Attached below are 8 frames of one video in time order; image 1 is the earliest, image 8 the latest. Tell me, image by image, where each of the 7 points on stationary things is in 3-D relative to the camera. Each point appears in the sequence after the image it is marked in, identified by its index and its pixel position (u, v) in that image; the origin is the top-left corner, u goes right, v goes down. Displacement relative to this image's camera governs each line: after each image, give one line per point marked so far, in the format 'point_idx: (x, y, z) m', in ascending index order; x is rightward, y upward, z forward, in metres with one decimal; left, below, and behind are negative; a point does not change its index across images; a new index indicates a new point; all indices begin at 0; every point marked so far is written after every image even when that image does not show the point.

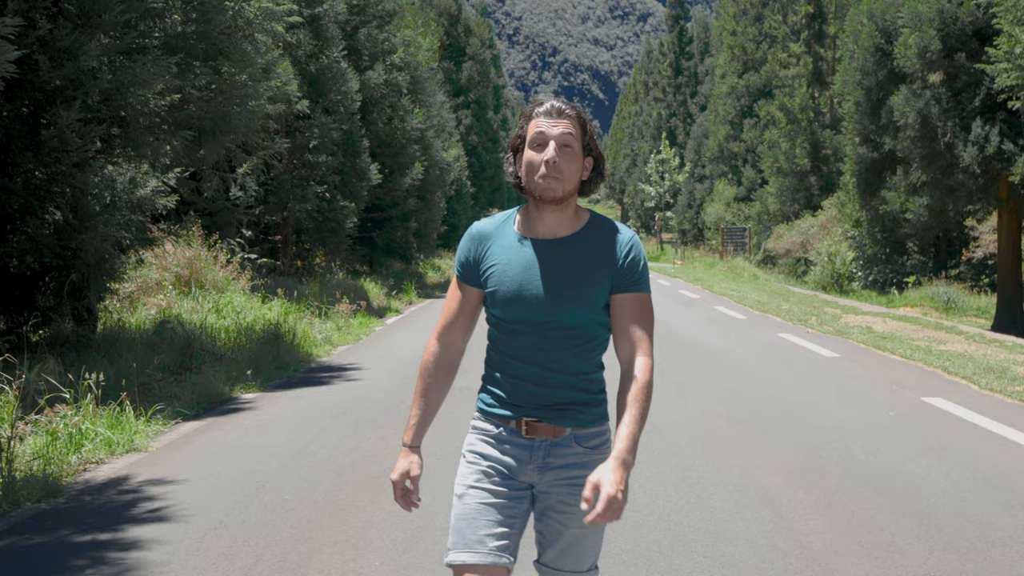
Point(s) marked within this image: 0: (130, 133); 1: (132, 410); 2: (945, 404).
0: (-4.0, +1.6, +10.9) m
1: (-3.1, -1.0, +8.4) m
2: (+3.8, -1.0, +9.0) m
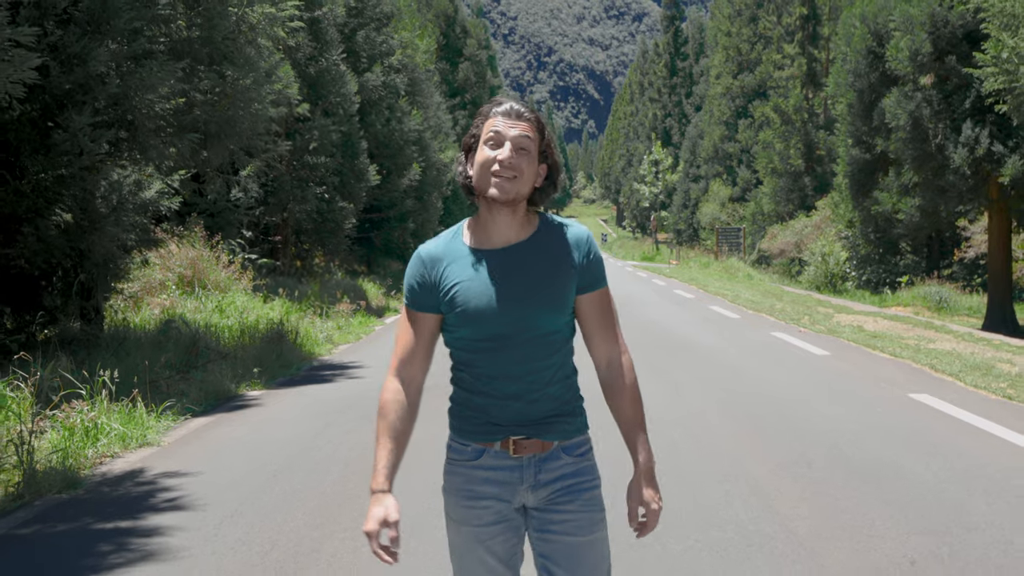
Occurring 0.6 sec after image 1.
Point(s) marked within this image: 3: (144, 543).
0: (-4.0, +1.6, +11.2) m
1: (-3.1, -1.0, +8.7) m
2: (+3.8, -1.0, +9.3) m
3: (-1.8, -1.3, +5.2) m
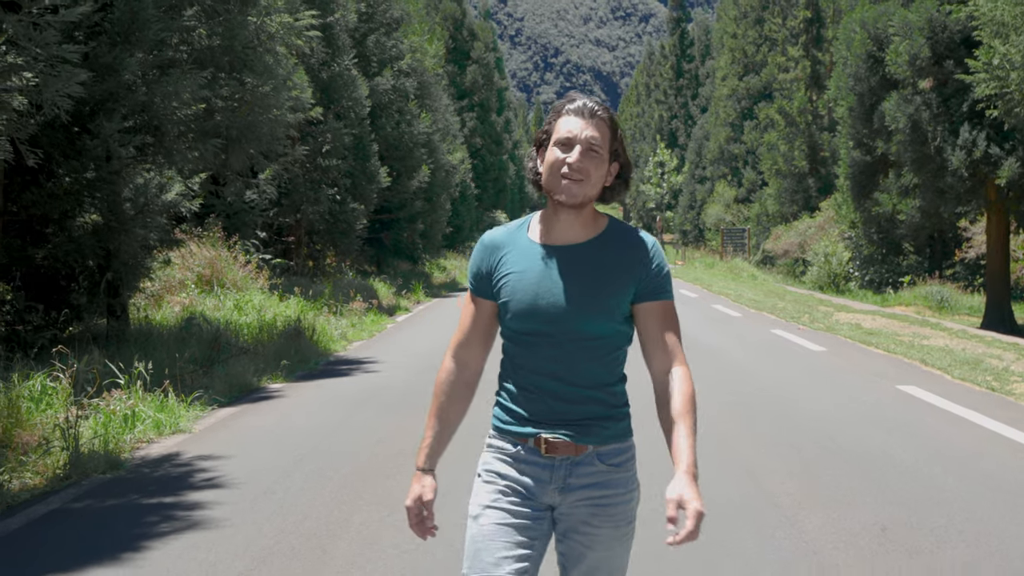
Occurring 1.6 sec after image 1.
0: (-3.9, +1.7, +11.7) m
1: (-3.0, -1.0, +9.2) m
2: (+3.8, -1.0, +9.8) m
3: (-1.8, -1.2, +5.7) m
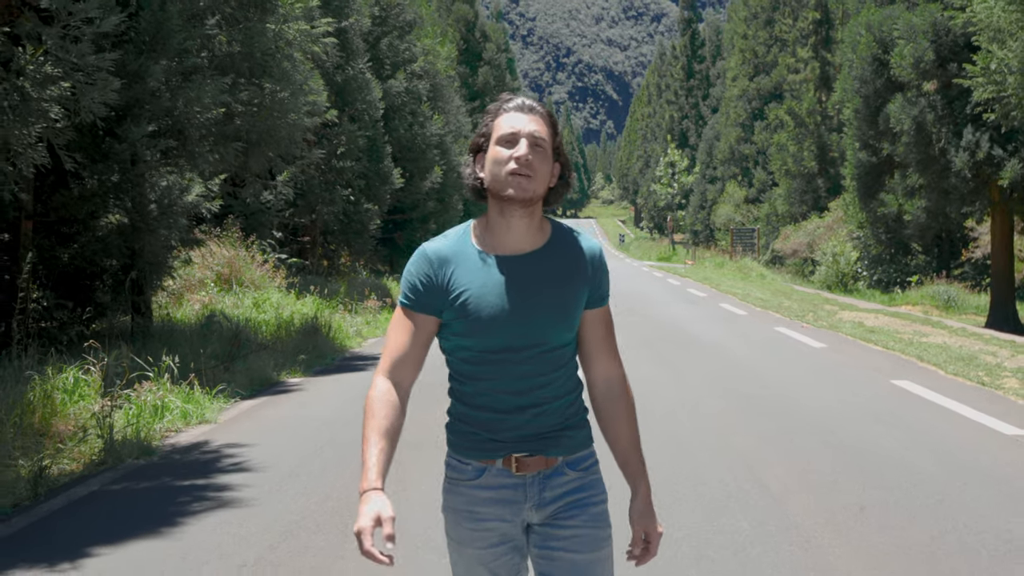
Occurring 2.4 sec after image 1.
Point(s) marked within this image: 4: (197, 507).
0: (-3.8, +1.7, +12.2) m
1: (-2.9, -0.9, +9.7) m
2: (+3.9, -1.0, +10.1) m
3: (-1.7, -1.2, +6.2) m
4: (-1.8, -1.3, +5.9) m
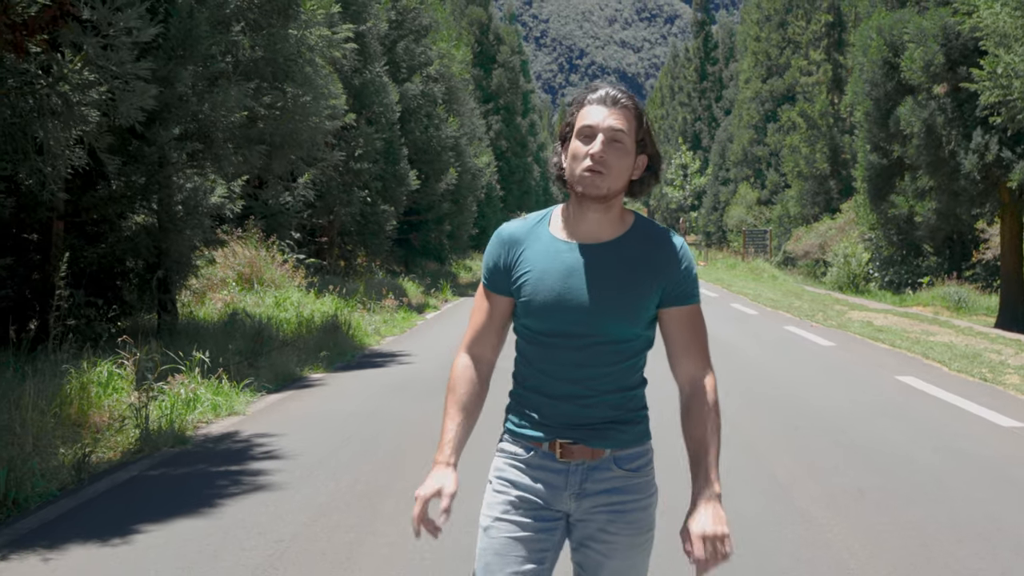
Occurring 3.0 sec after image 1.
0: (-3.6, +1.7, +12.6) m
1: (-2.8, -0.9, +10.1) m
2: (+4.1, -1.0, +10.4) m
3: (-1.6, -1.2, +6.5) m
4: (-1.7, -1.2, +6.3) m
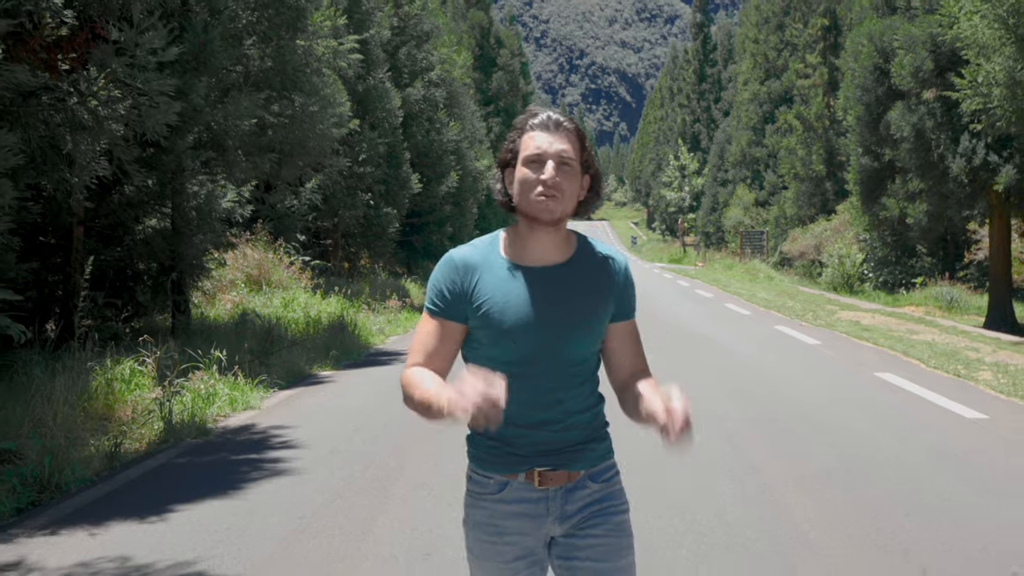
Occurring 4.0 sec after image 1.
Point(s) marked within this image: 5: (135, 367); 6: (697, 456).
0: (-3.6, +1.7, +13.2) m
1: (-2.8, -0.9, +10.6) m
2: (+4.1, -1.0, +11.0) m
3: (-1.6, -1.2, +7.1) m
4: (-1.7, -1.2, +6.9) m
5: (-3.6, -0.8, +9.9) m
6: (+1.3, -1.2, +7.5) m
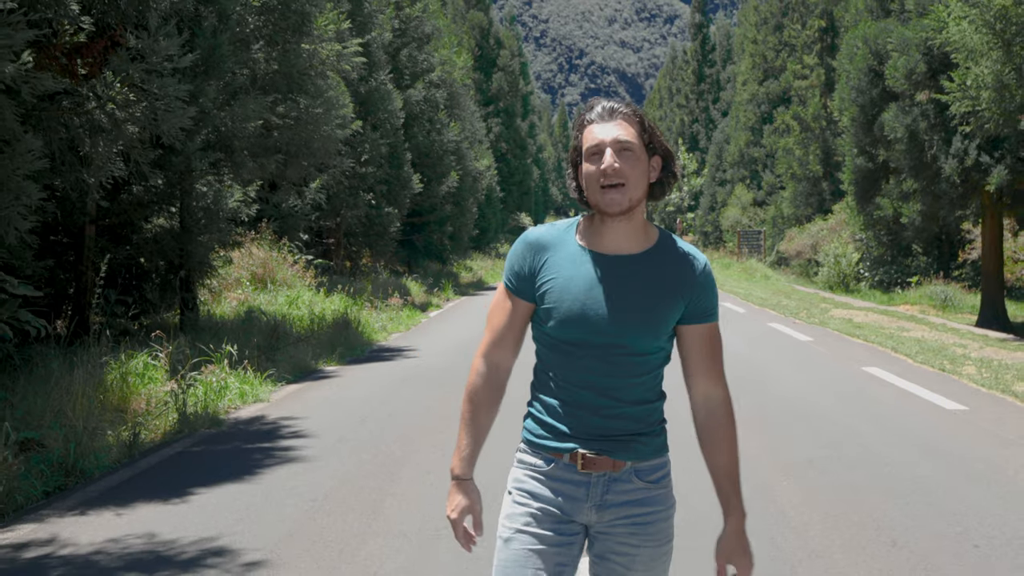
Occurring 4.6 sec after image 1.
0: (-3.6, +1.7, +13.5) m
1: (-2.8, -0.9, +11.0) m
2: (+4.1, -0.9, +11.4) m
3: (-1.6, -1.2, +7.5) m
4: (-1.7, -1.2, +7.2) m
5: (-3.6, -0.7, +10.3) m
6: (+1.3, -1.2, +7.8) m
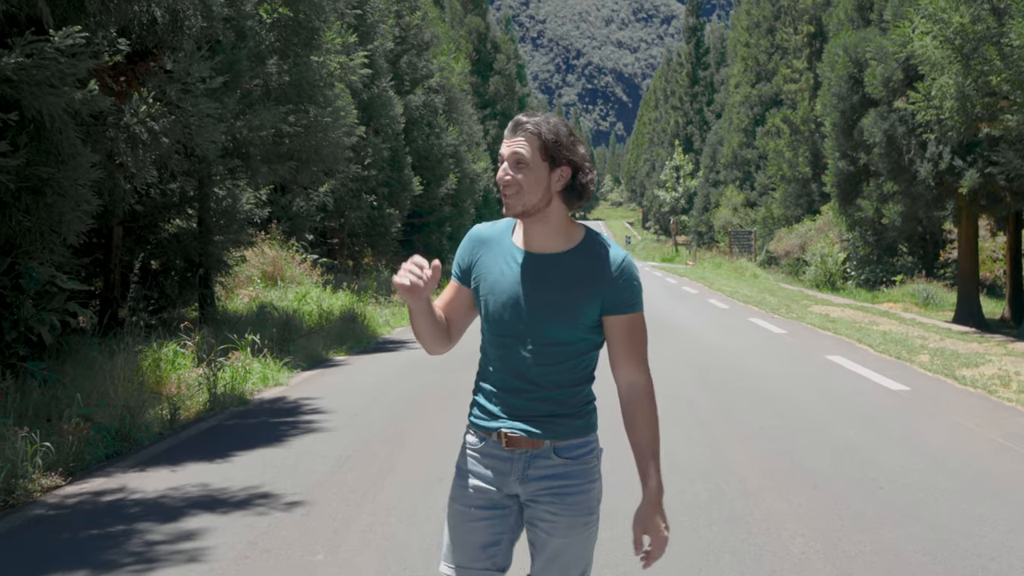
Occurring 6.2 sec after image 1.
0: (-3.7, +1.8, +14.6) m
1: (-2.8, -0.9, +12.1) m
2: (+4.0, -0.9, +12.5) m
3: (-1.7, -1.1, +8.6) m
4: (-1.7, -1.2, +8.3) m
5: (-3.7, -0.7, +11.4) m
6: (+1.3, -1.1, +8.9) m
